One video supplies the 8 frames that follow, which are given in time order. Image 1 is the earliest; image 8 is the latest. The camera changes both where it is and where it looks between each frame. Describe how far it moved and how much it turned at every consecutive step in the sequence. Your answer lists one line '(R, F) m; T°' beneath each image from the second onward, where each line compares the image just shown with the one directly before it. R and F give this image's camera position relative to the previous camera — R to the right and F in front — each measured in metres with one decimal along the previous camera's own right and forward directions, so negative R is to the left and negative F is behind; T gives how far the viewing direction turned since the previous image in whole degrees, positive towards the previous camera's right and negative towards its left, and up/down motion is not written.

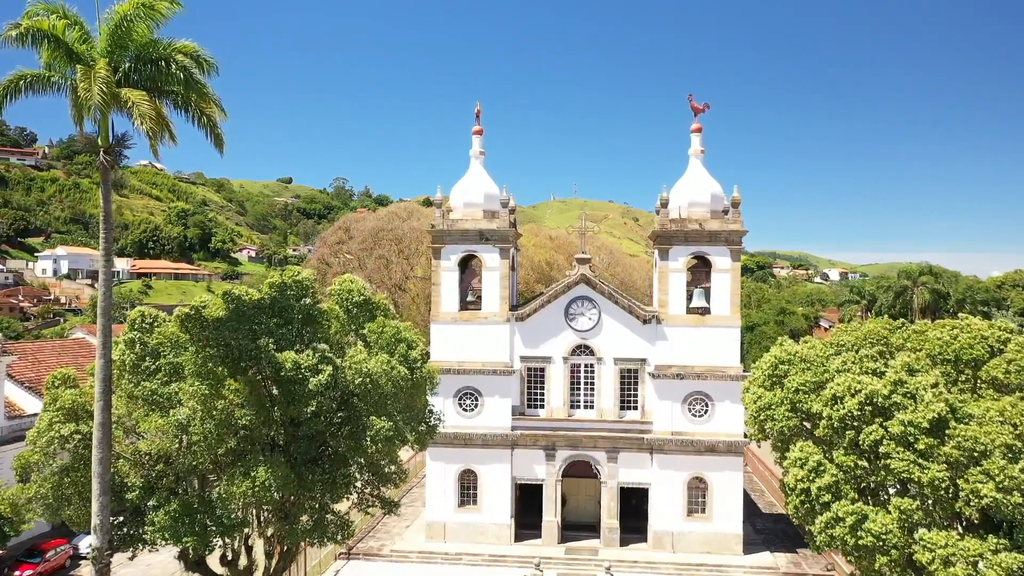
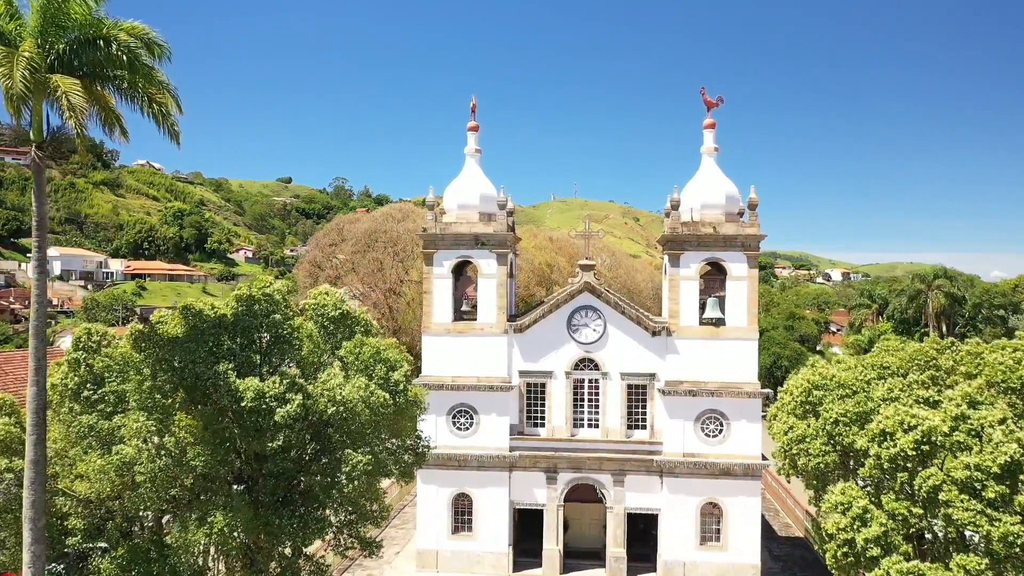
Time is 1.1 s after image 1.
(+0.1, +1.7) m; 0°
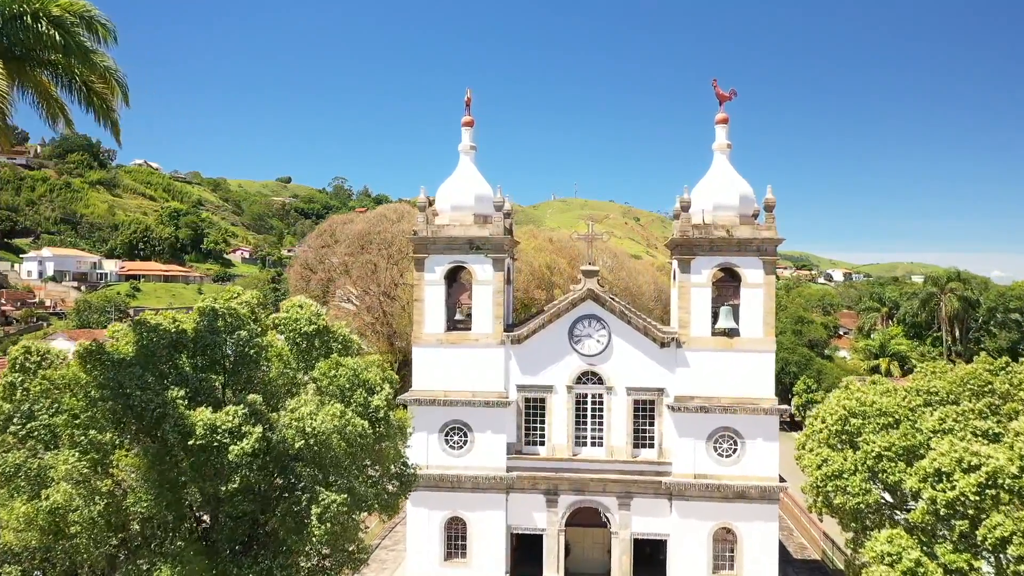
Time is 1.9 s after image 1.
(+0.1, +1.5) m; 0°
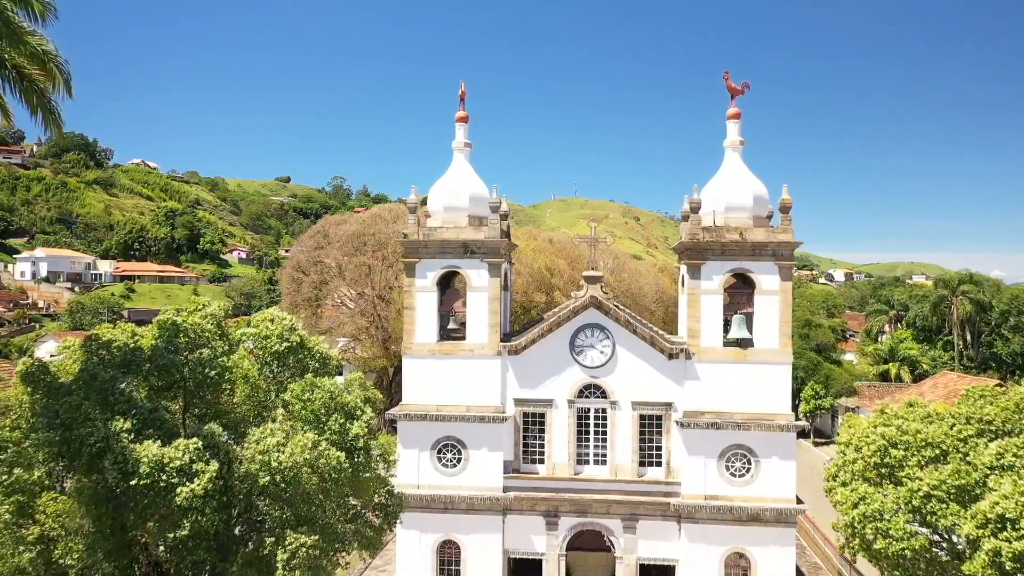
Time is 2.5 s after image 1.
(+0.1, +1.3) m; 0°
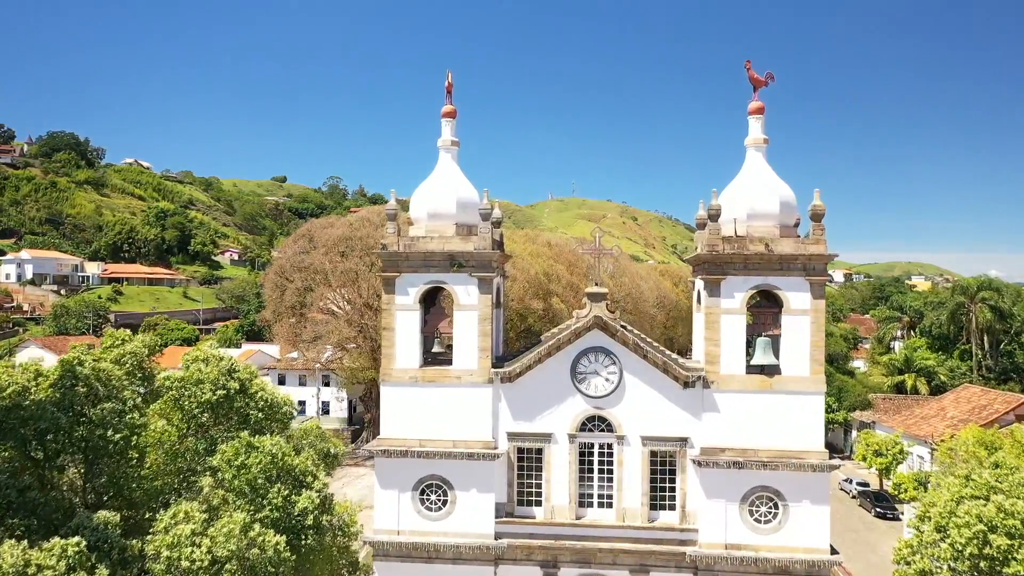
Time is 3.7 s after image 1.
(+0.1, +2.1) m; 0°
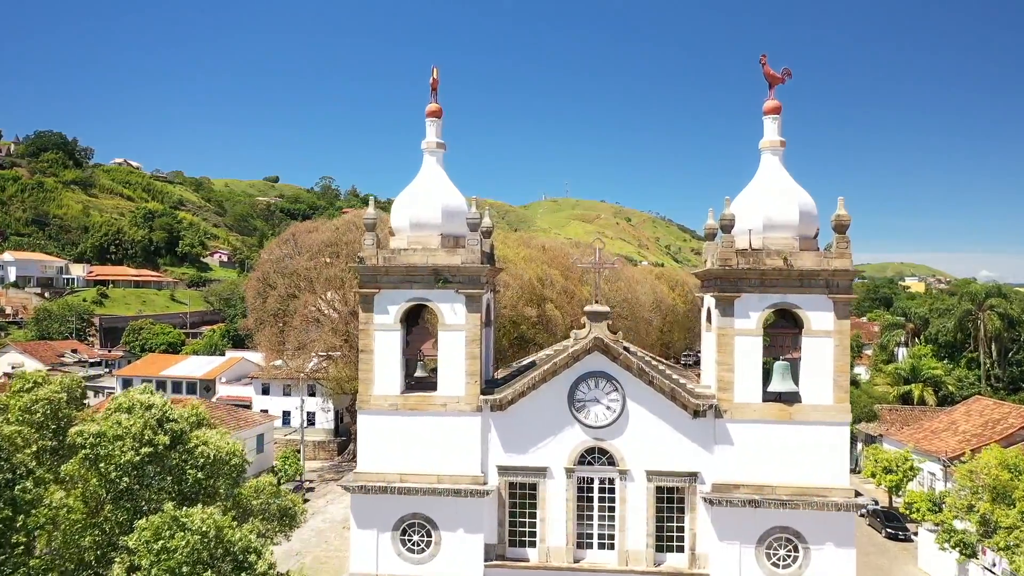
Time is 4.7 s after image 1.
(+0.1, +1.5) m; +1°
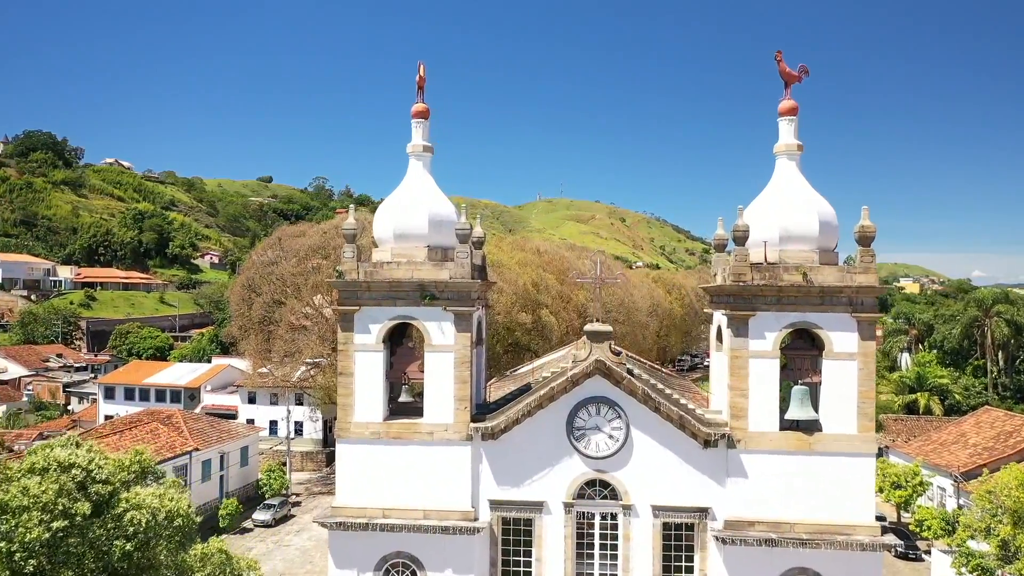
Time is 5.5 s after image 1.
(0.0, +1.2) m; 0°
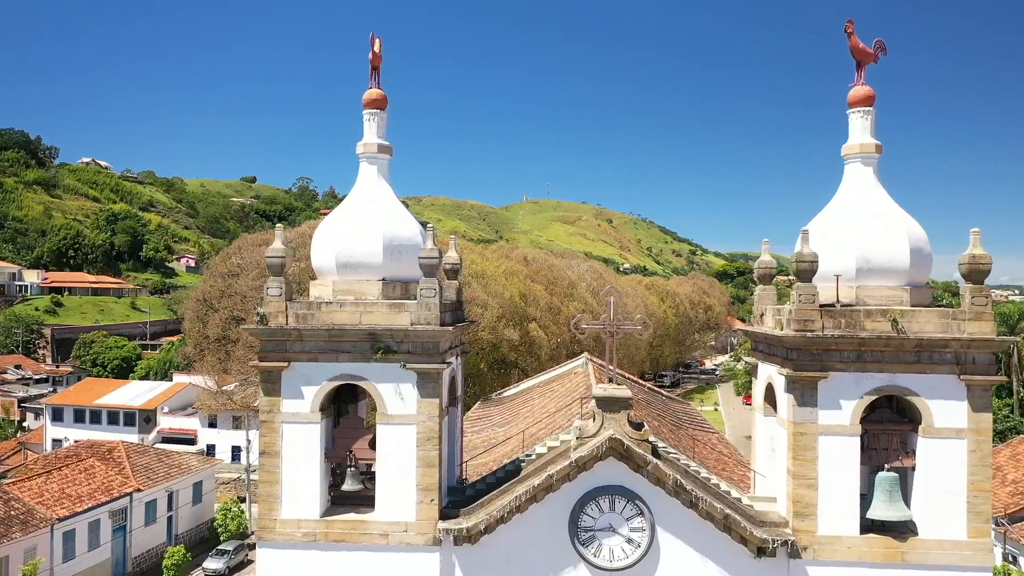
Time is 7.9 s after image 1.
(+0.1, +3.3) m; +1°
